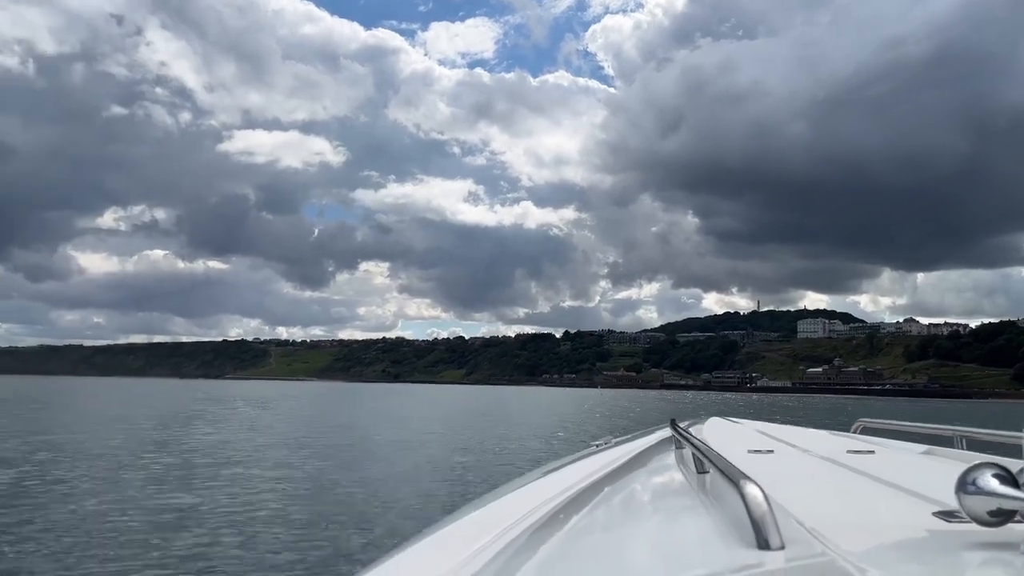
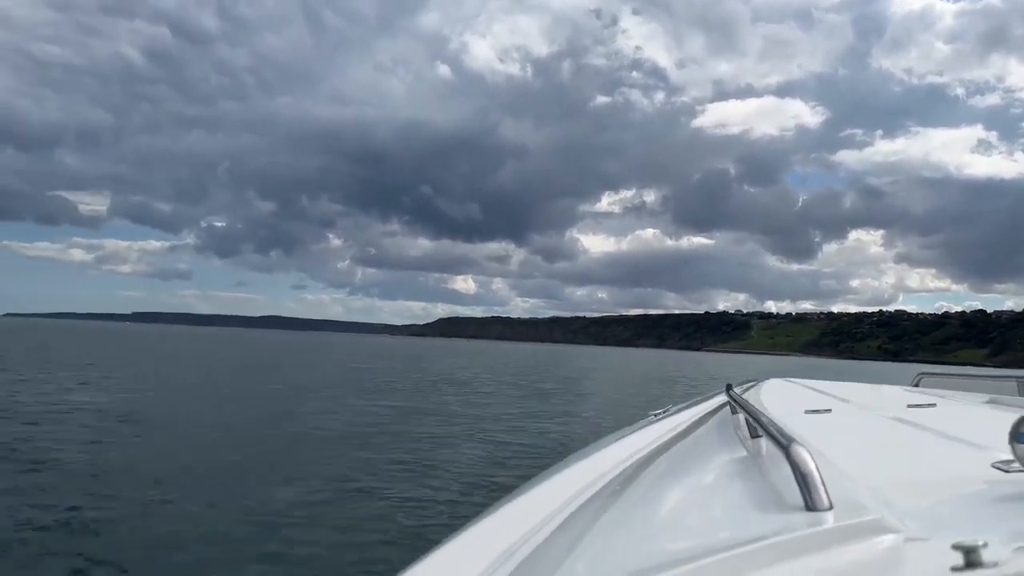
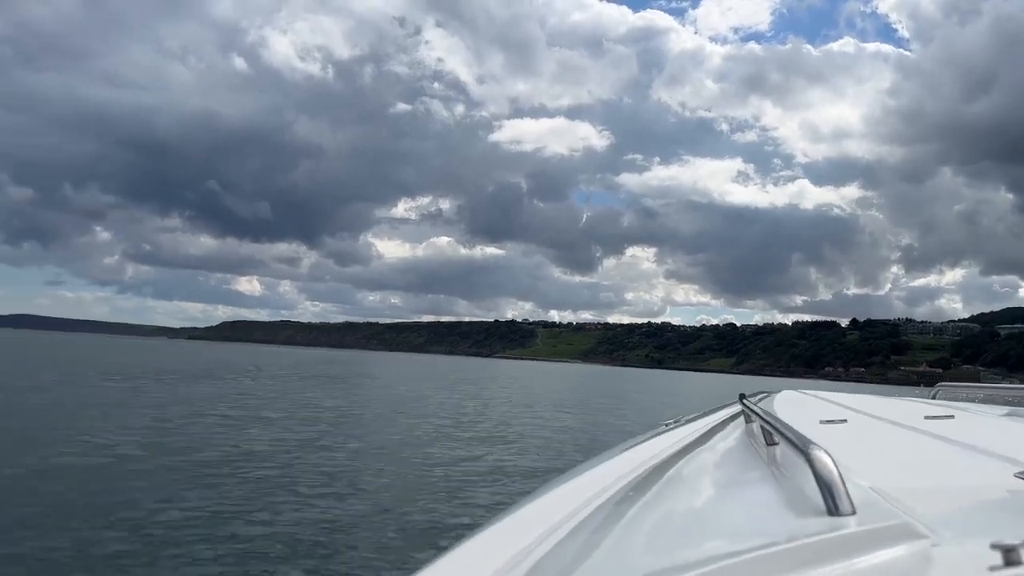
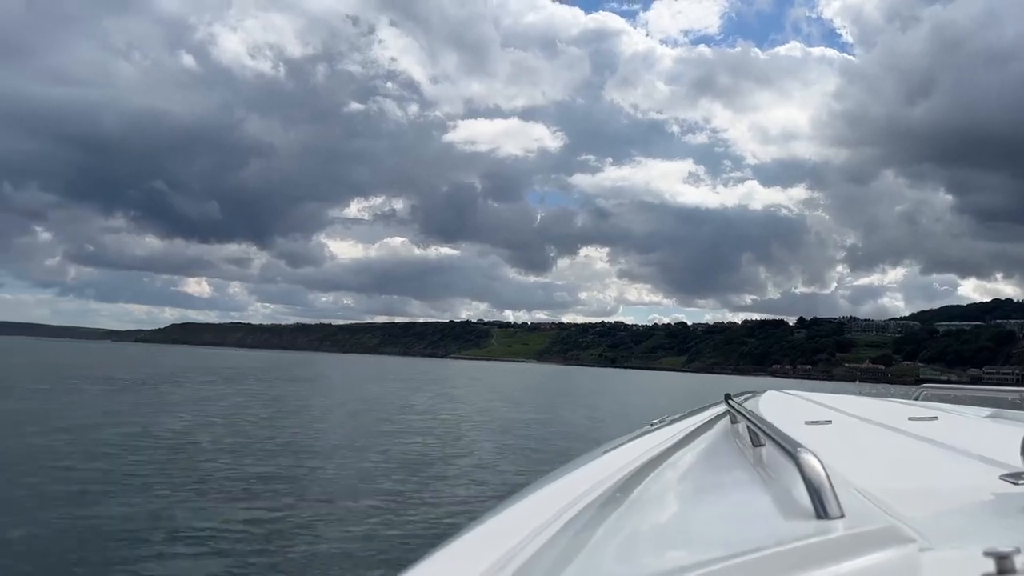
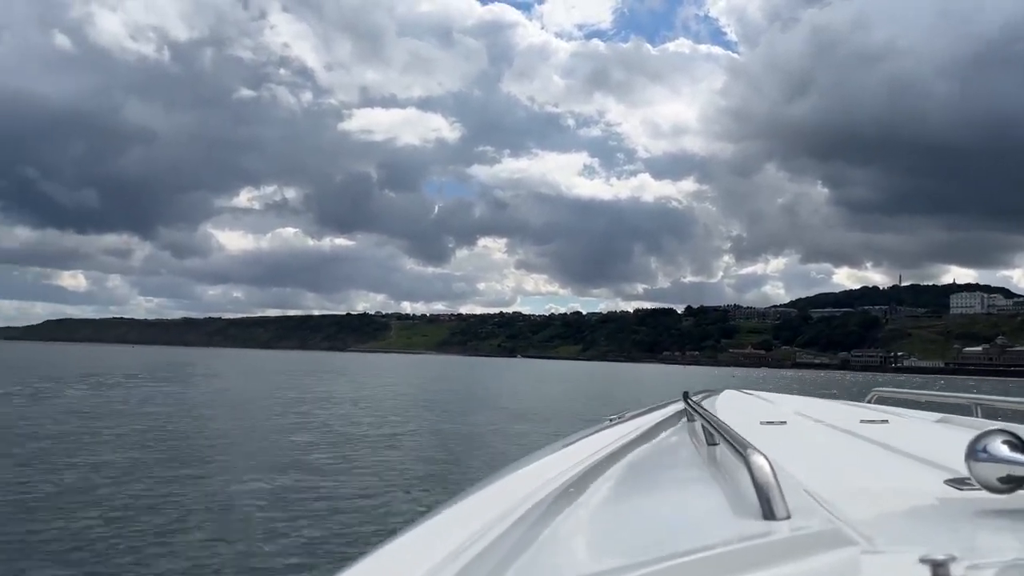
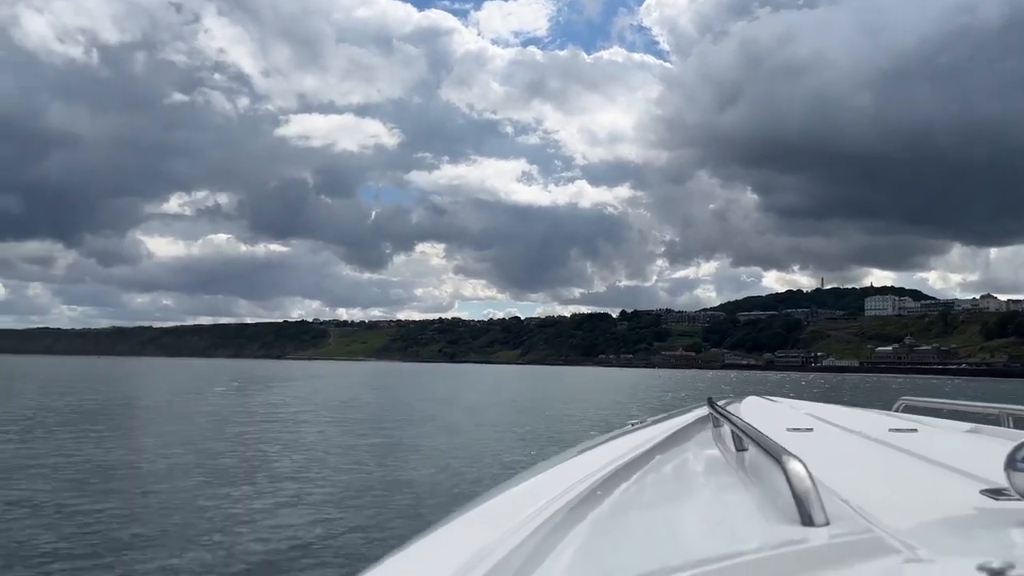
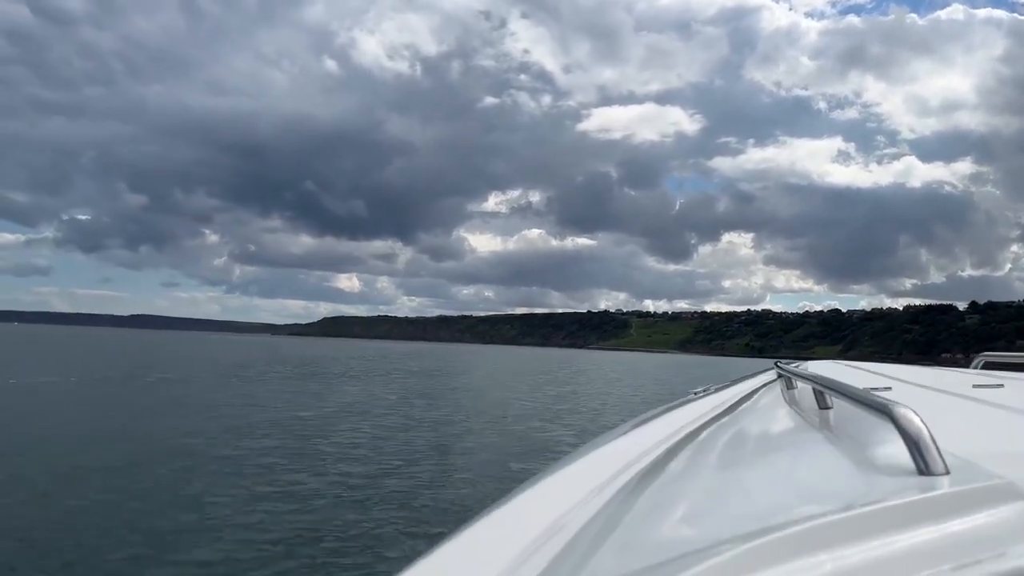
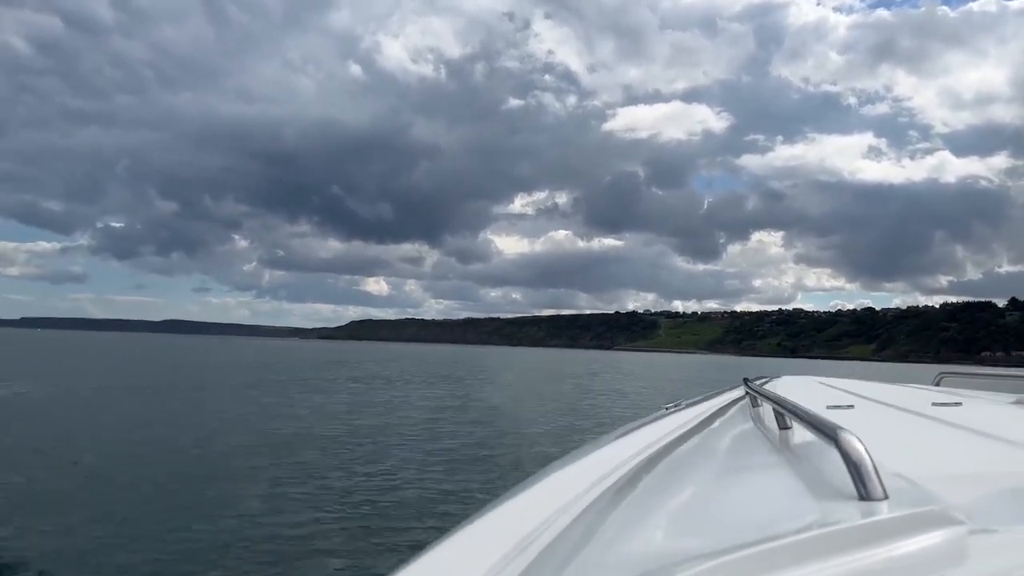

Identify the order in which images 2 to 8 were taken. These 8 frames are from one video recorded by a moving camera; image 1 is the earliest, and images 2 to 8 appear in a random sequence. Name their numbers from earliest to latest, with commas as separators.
6, 5, 4, 3, 7, 8, 2
